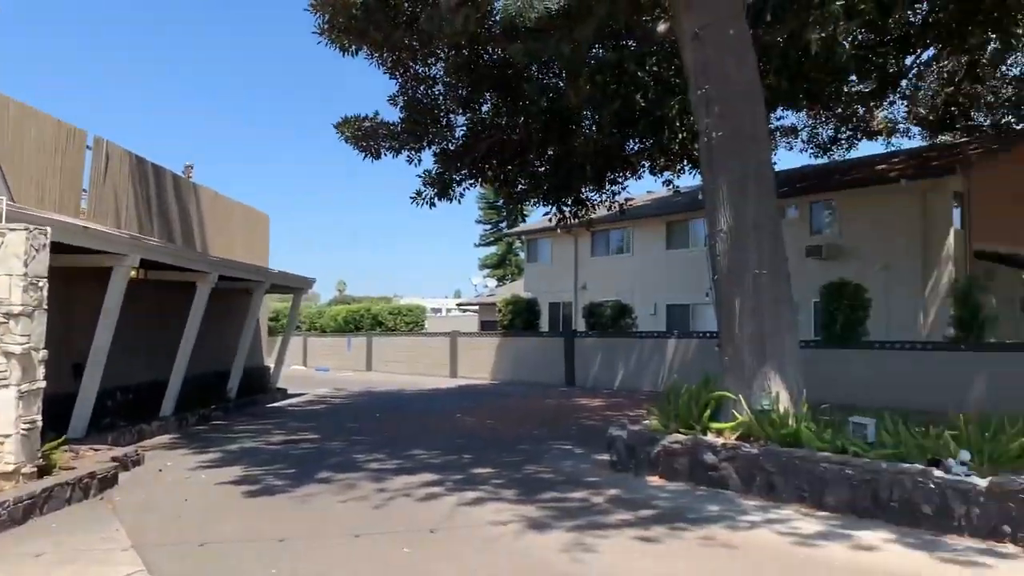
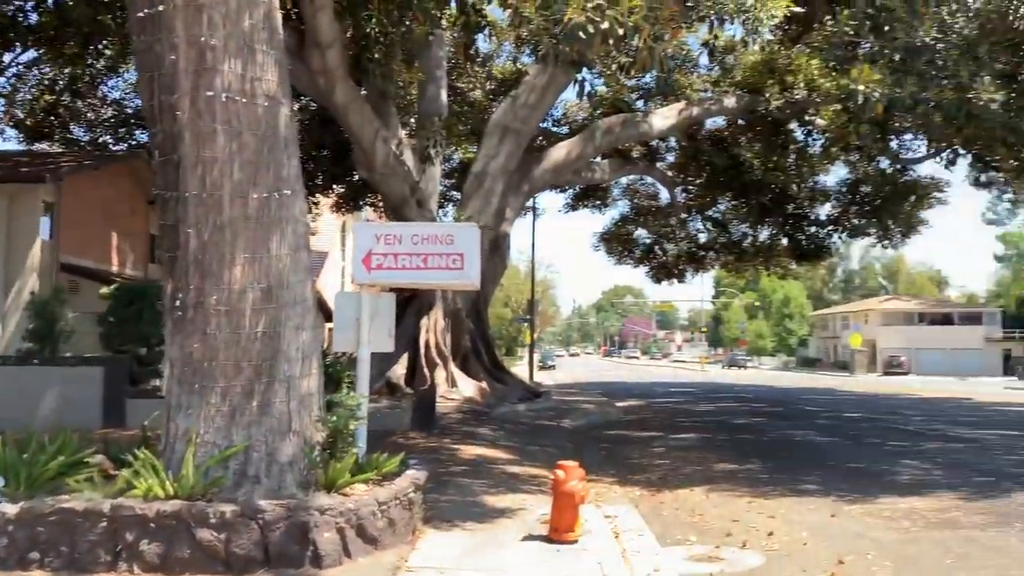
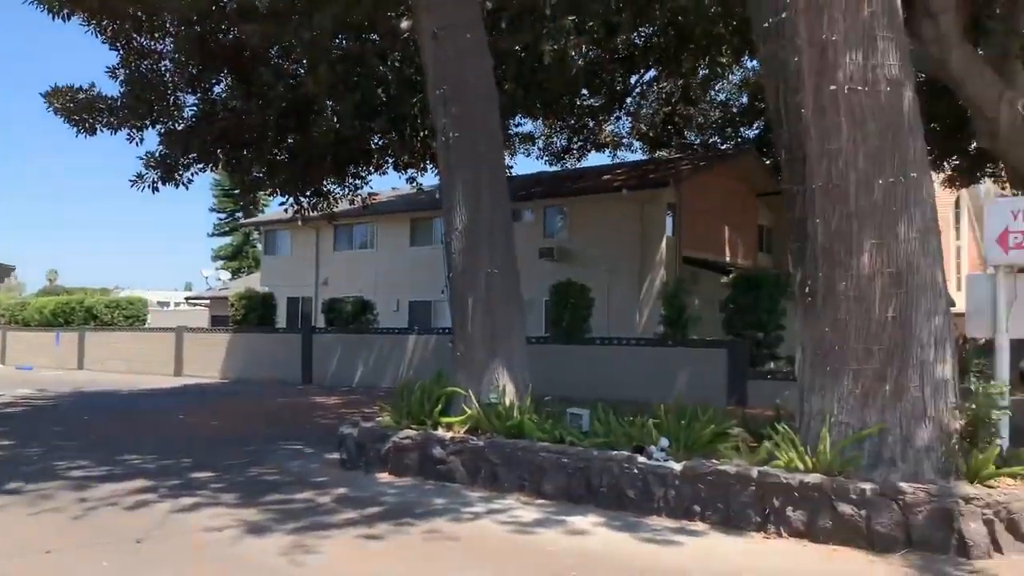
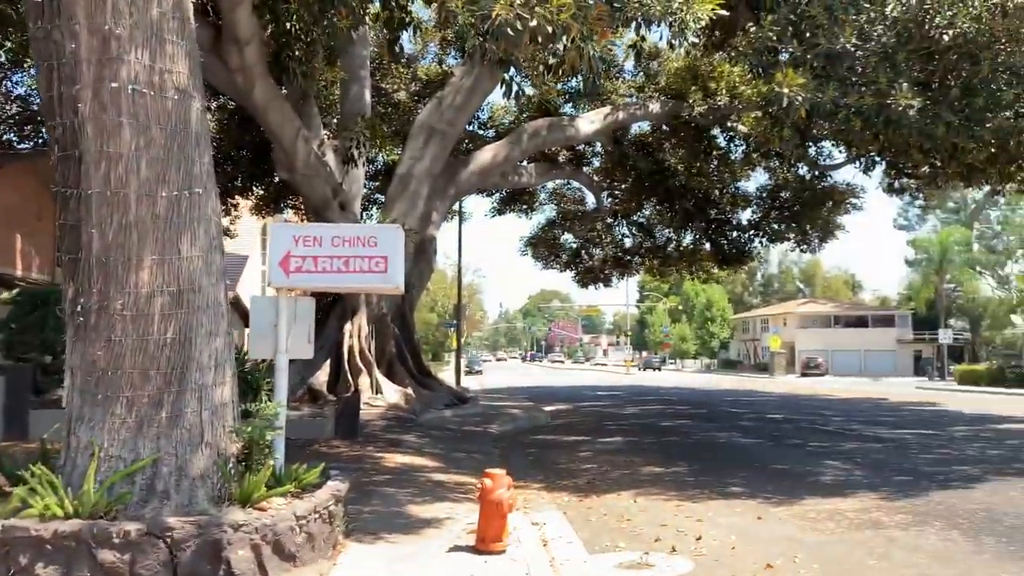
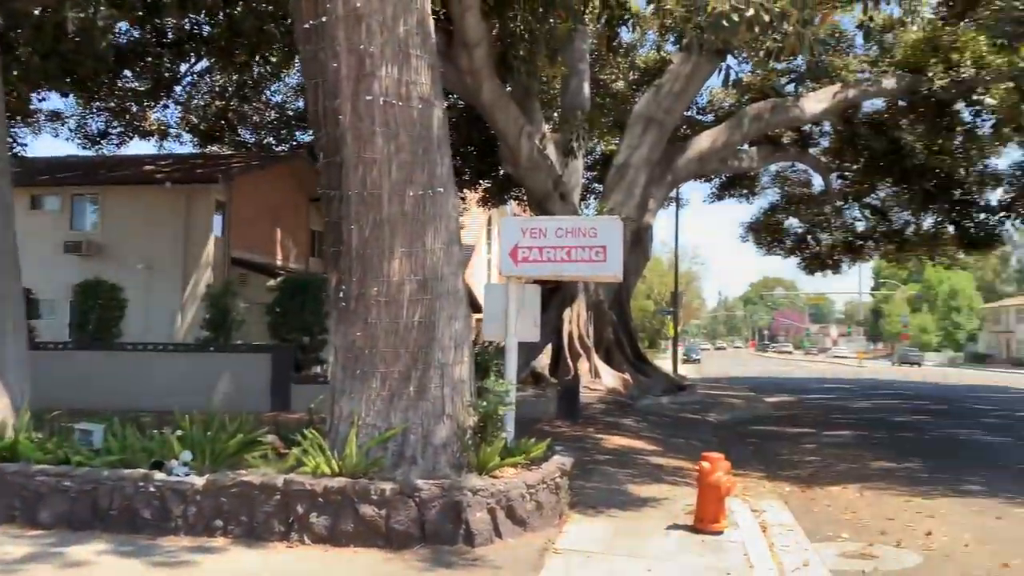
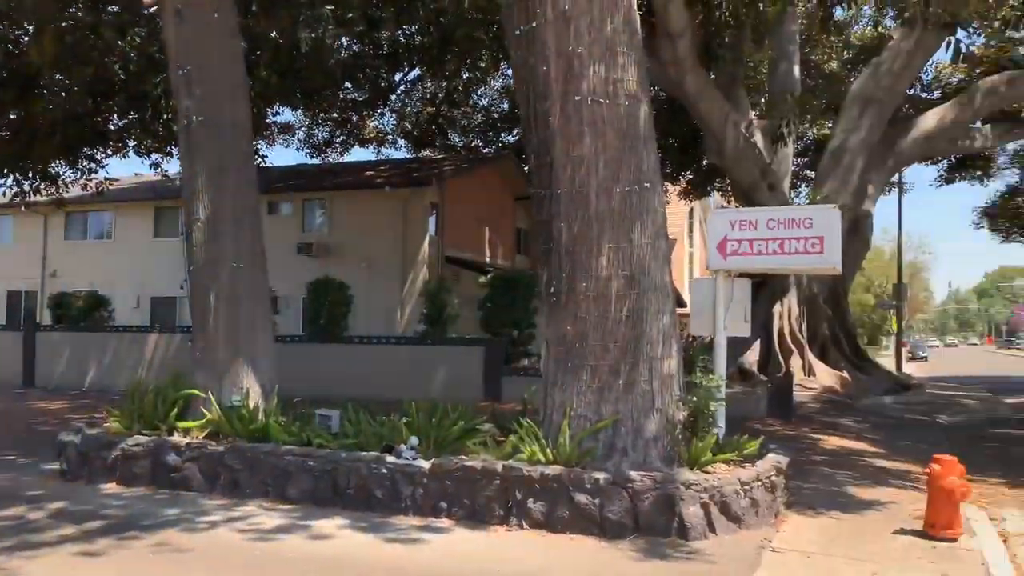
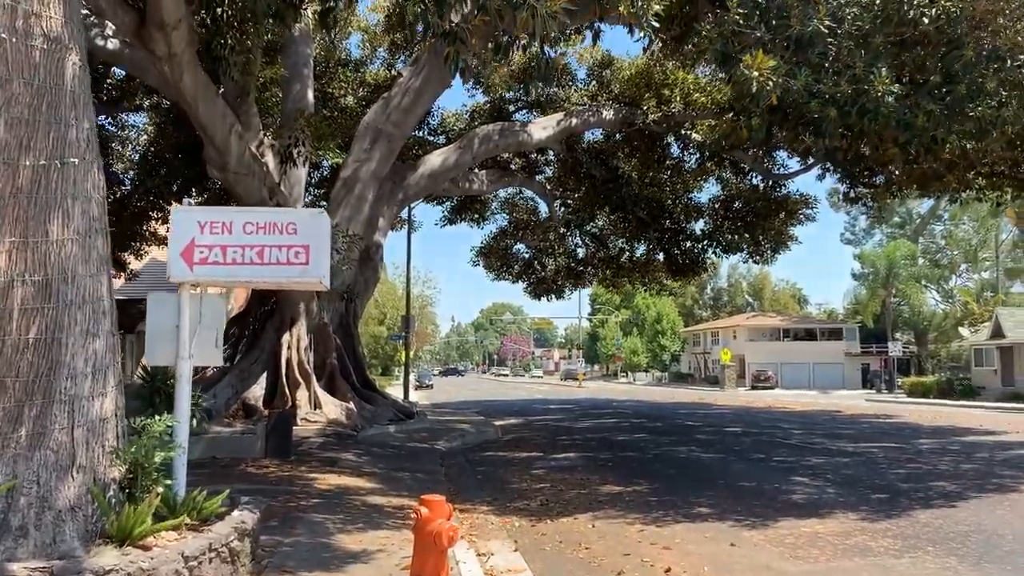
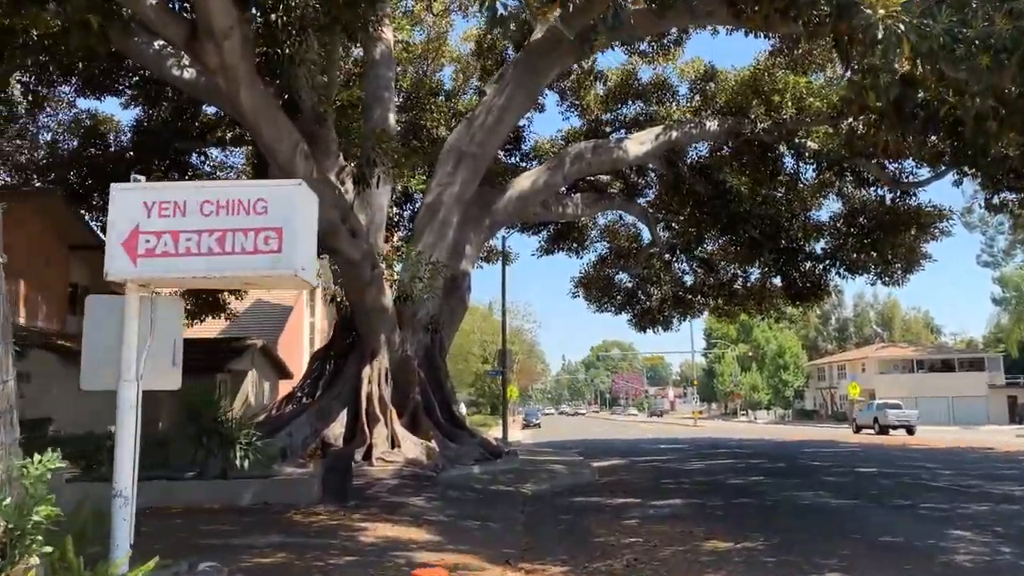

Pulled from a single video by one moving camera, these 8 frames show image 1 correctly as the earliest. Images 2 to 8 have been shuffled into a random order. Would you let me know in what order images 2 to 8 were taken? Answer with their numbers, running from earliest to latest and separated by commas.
3, 6, 5, 2, 4, 7, 8
